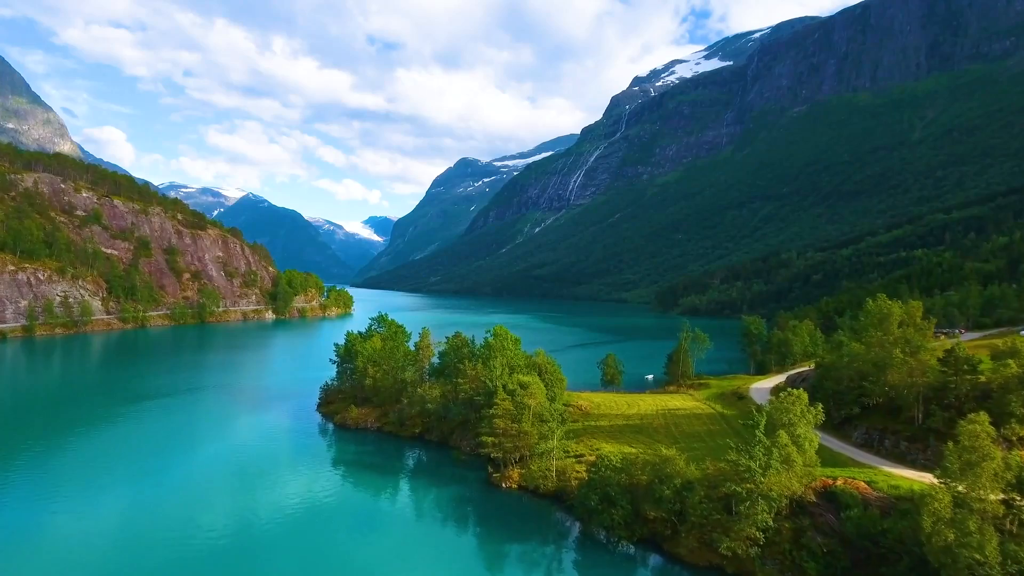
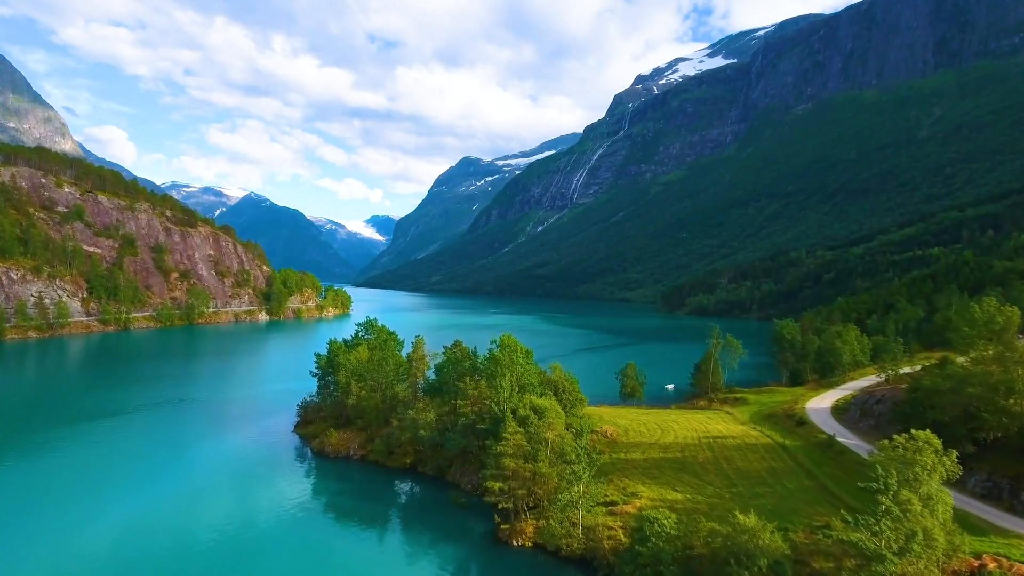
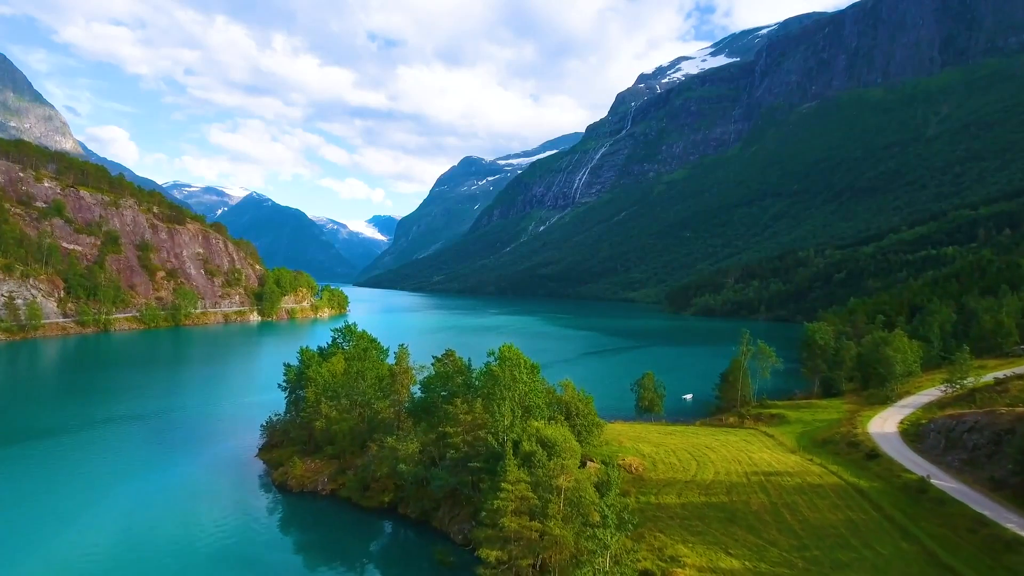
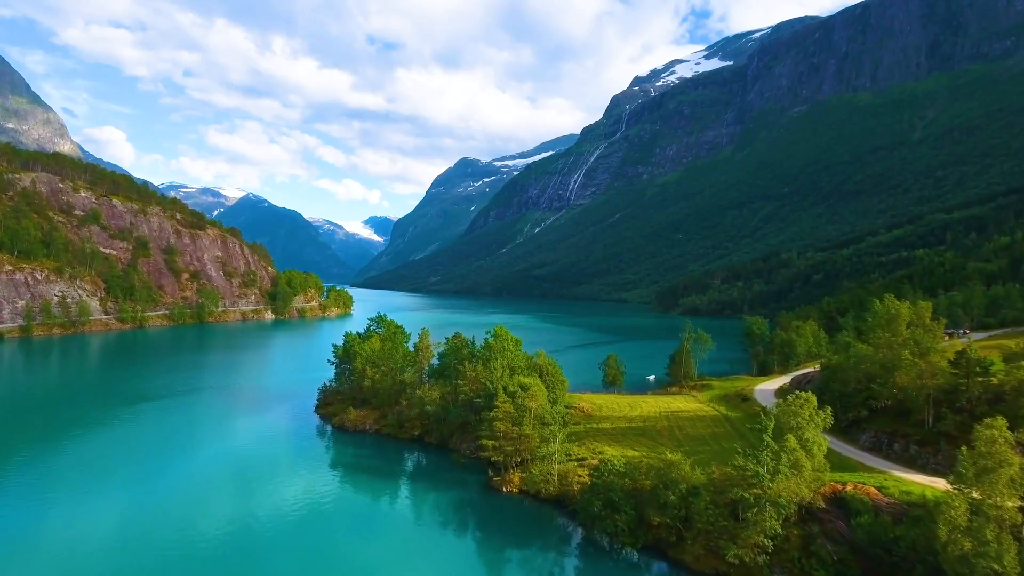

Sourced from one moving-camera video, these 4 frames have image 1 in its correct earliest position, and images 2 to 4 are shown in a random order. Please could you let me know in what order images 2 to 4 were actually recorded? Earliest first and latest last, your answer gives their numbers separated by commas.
4, 2, 3
